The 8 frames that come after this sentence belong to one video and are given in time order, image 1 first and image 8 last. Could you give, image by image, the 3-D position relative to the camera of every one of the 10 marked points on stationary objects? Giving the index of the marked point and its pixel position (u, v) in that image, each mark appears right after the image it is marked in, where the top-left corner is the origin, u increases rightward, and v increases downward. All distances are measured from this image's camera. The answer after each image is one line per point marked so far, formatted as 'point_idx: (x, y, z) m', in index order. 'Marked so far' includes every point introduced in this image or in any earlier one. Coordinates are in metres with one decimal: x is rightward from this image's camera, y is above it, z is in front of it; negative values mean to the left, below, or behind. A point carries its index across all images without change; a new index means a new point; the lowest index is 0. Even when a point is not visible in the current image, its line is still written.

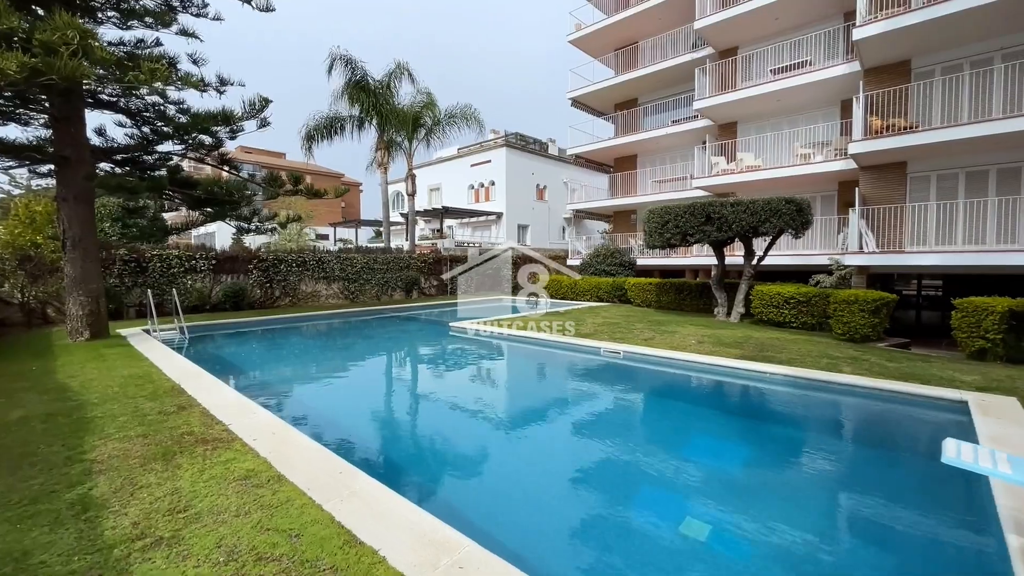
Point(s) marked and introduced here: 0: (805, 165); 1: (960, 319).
0: (+9.8, +4.1, +14.6) m
1: (+8.3, -0.6, +7.8) m
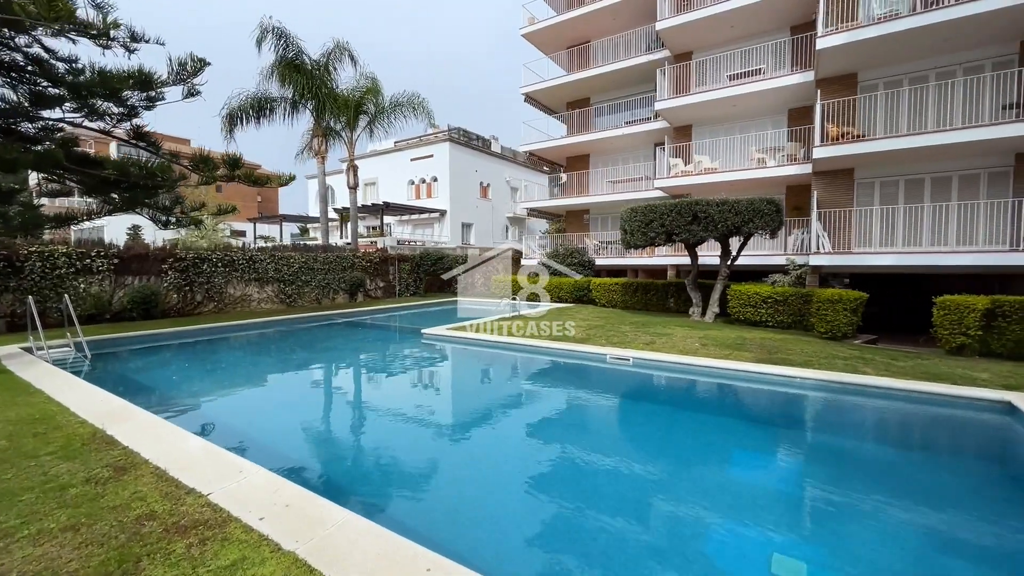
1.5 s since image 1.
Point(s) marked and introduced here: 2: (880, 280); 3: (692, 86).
0: (+8.6, +4.2, +15.2) m
1: (+8.3, -0.6, +8.3) m
2: (+12.3, +0.2, +14.0) m
3: (+7.1, +7.9, +17.1) m
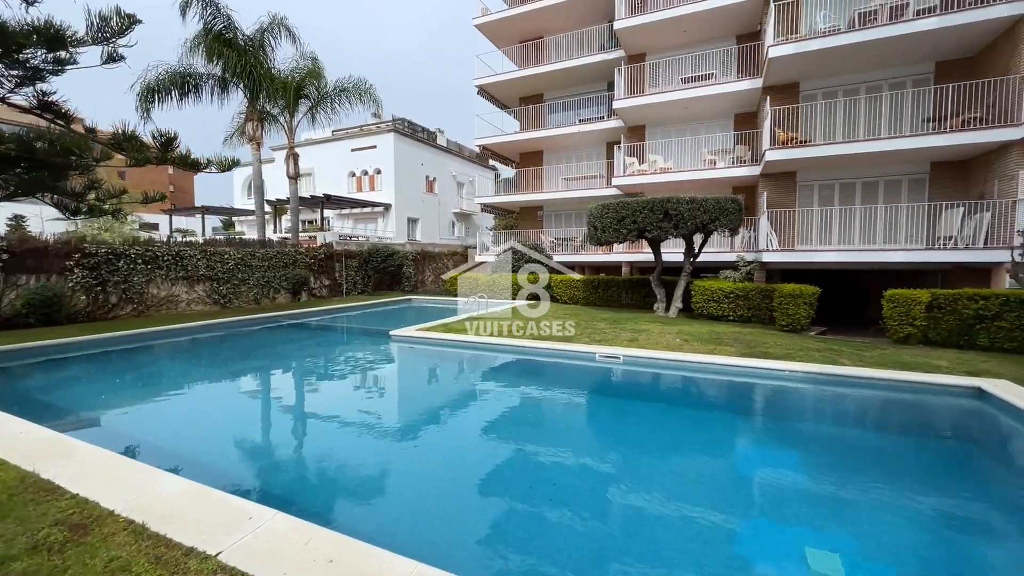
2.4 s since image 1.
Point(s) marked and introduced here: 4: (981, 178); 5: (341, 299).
0: (+7.3, +4.3, +15.9) m
1: (+8.0, -0.4, +9.1) m
2: (+11.1, +0.4, +15.3) m
3: (+5.5, +8.1, +17.5) m
4: (+13.1, +3.1, +12.1) m
5: (-7.5, -0.5, +19.2) m
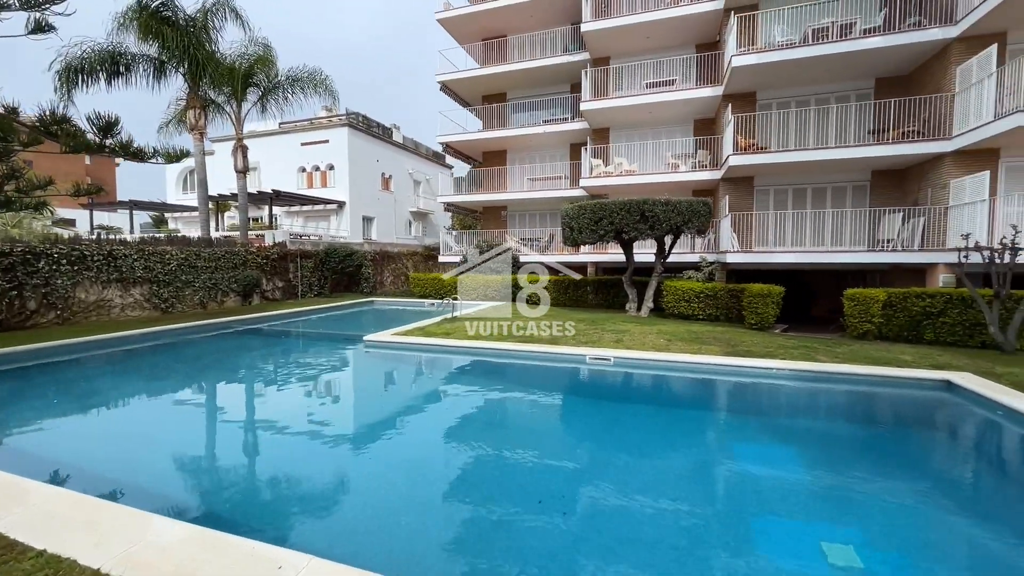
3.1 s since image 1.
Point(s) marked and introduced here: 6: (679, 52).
0: (+6.1, +4.3, +16.4) m
1: (+7.6, -0.4, +9.7) m
2: (+10.0, +0.4, +16.2) m
3: (+4.1, +8.1, +17.8) m
4: (+12.3, +3.1, +13.2) m
5: (-8.9, -0.6, +18.1) m
6: (+6.8, +9.6, +17.8) m
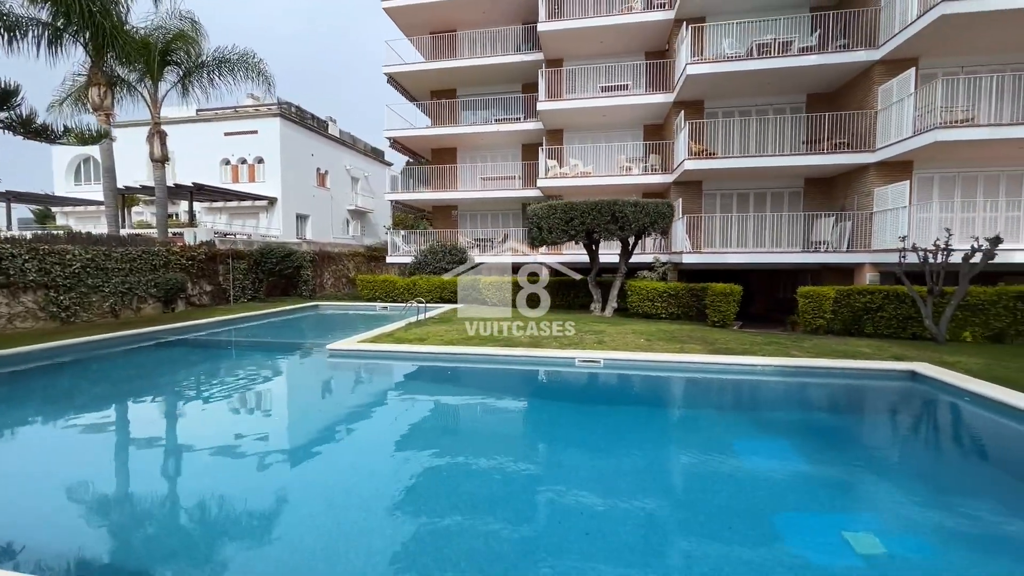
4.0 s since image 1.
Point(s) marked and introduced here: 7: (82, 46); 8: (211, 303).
0: (+4.5, +4.3, +16.9) m
1: (+7.0, -0.4, +10.4) m
2: (+8.4, +0.5, +17.2) m
3: (+2.3, +8.0, +17.9) m
4: (+11.1, +3.2, +14.6) m
5: (-10.6, -0.7, +16.2) m
6: (+4.9, +9.6, +18.3) m
7: (-13.5, +7.6, +13.8) m
8: (-11.4, -0.6, +16.5) m
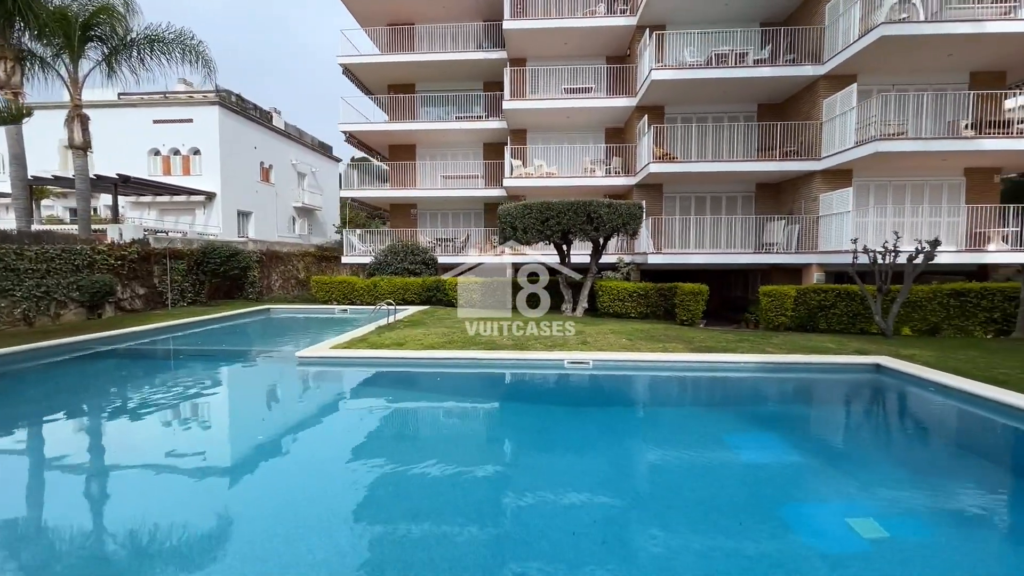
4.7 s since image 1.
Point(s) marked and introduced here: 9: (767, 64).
0: (+3.1, +4.3, +17.1) m
1: (+6.4, -0.4, +11.0) m
2: (+7.0, +0.5, +17.9) m
3: (+0.8, +8.0, +17.9) m
4: (+10.0, +3.2, +15.6) m
5: (-11.7, -0.8, +14.7) m
6: (+3.3, +9.6, +18.6) m
7: (-14.4, +7.5, +11.9) m
8: (-12.6, -0.7, +14.9) m
9: (+8.3, +7.3, +14.2) m
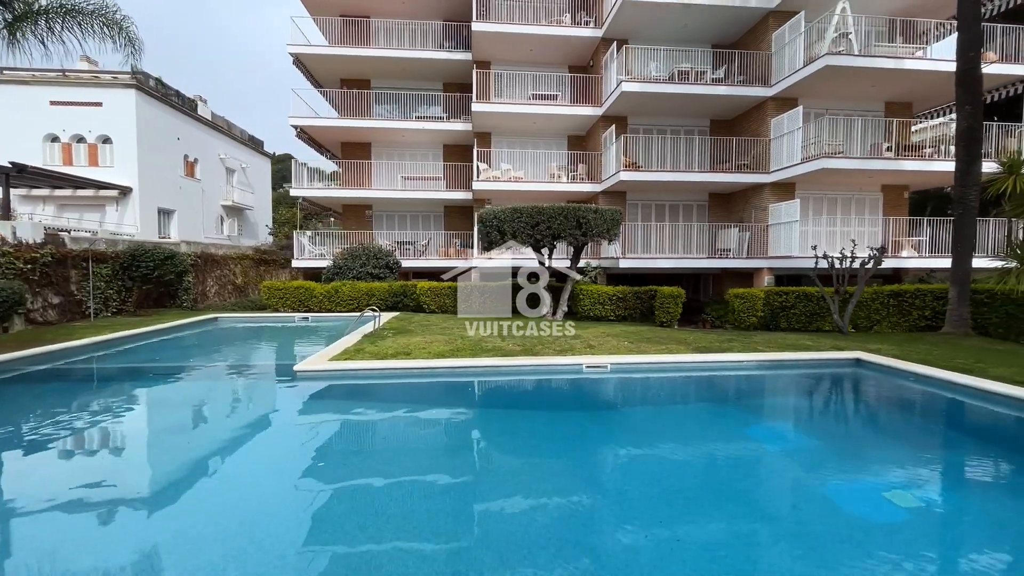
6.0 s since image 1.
0: (+1.8, +4.2, +17.4) m
1: (+6.1, -0.4, +11.8) m
2: (+5.6, +0.4, +18.7) m
3: (-0.6, +7.8, +17.8) m
4: (+8.8, +3.1, +17.0) m
5: (-12.4, -1.1, +12.7) m
6: (+1.8, +9.5, +18.9) m
7: (-14.7, +7.3, +9.6) m
8: (-13.3, -0.9, +12.8) m
9: (+7.4, +7.2, +15.4) m
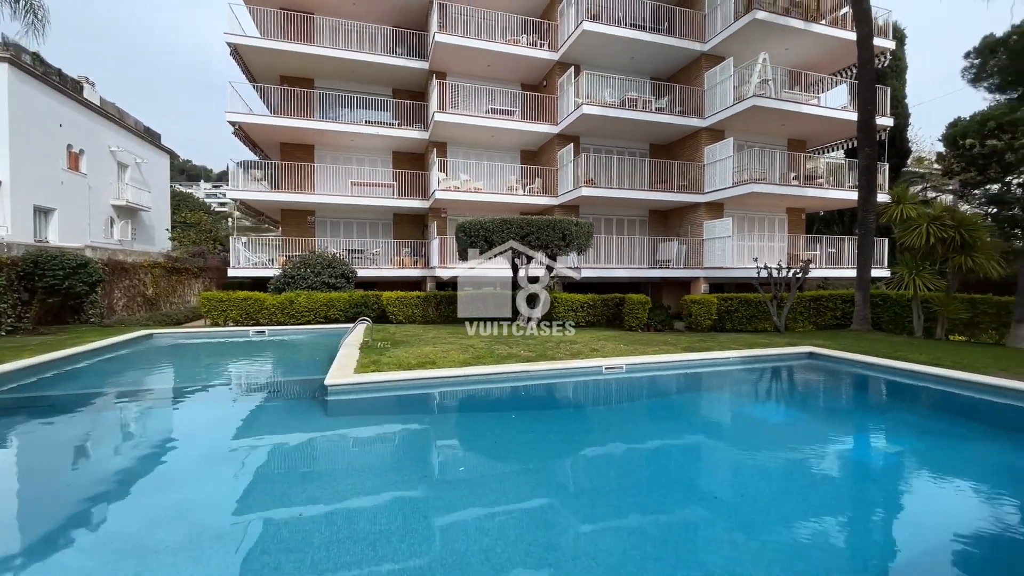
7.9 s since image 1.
0: (+0.2, +3.8, +18.0) m
1: (+5.5, -0.6, +13.3) m
2: (+3.6, 0.0, +20.0) m
3: (-2.4, +7.5, +18.0) m
4: (+7.1, +2.8, +19.0) m
5: (-12.8, -1.4, +10.4) m
6: (-0.3, +9.1, +19.6) m
7: (-14.5, +7.0, +7.1) m
8: (-13.6, -1.3, +10.3) m
9: (+6.0, +6.9, +17.3) m
